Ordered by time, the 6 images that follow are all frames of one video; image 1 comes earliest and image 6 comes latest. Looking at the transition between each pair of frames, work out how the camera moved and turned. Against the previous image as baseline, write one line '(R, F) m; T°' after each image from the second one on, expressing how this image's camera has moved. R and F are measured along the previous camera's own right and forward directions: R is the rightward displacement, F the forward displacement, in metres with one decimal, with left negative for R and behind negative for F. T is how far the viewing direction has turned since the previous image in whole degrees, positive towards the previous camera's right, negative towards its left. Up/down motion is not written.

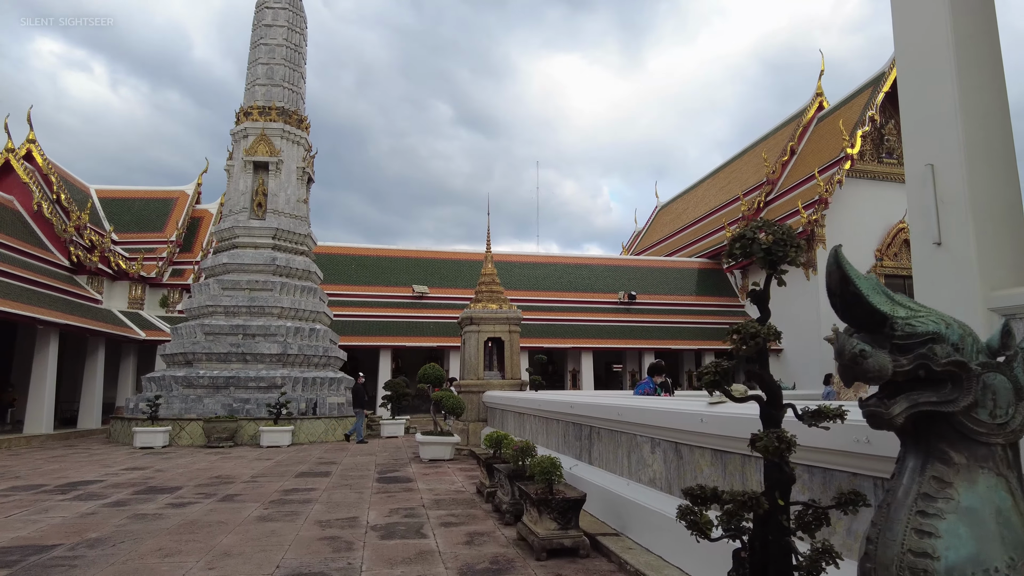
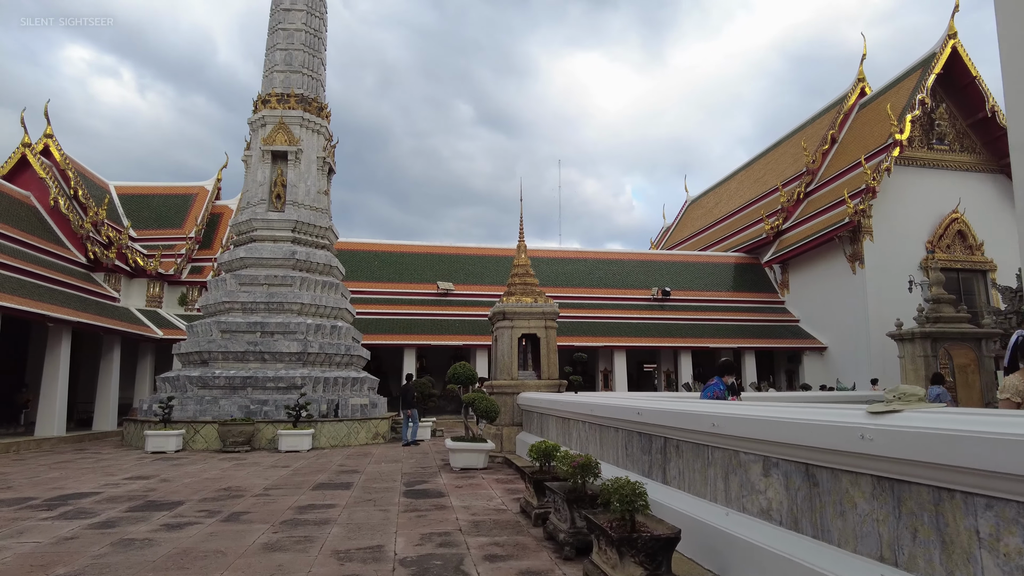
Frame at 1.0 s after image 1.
(-0.2, +0.9) m; -2°
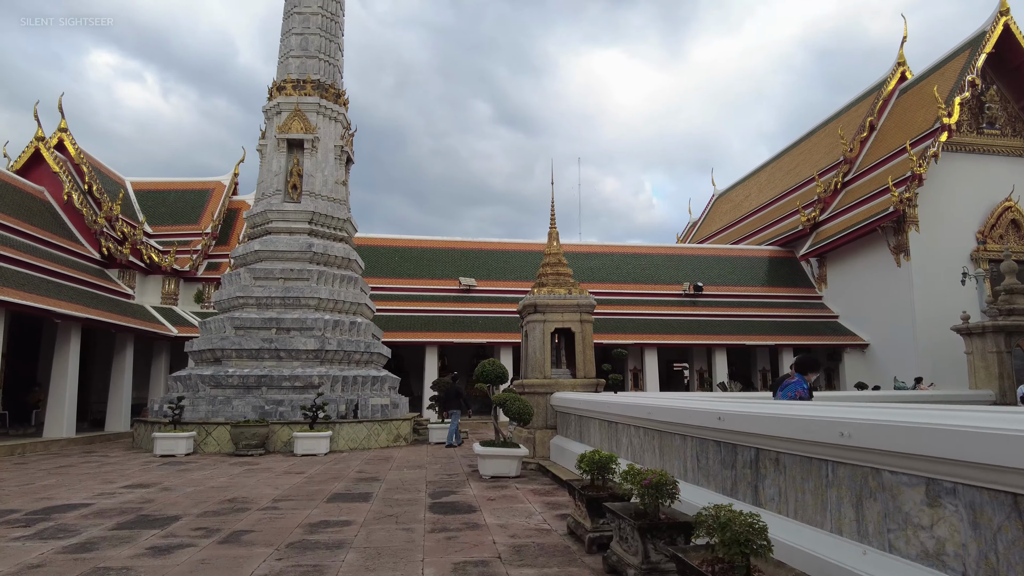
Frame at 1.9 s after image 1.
(-0.2, +0.8) m; -2°
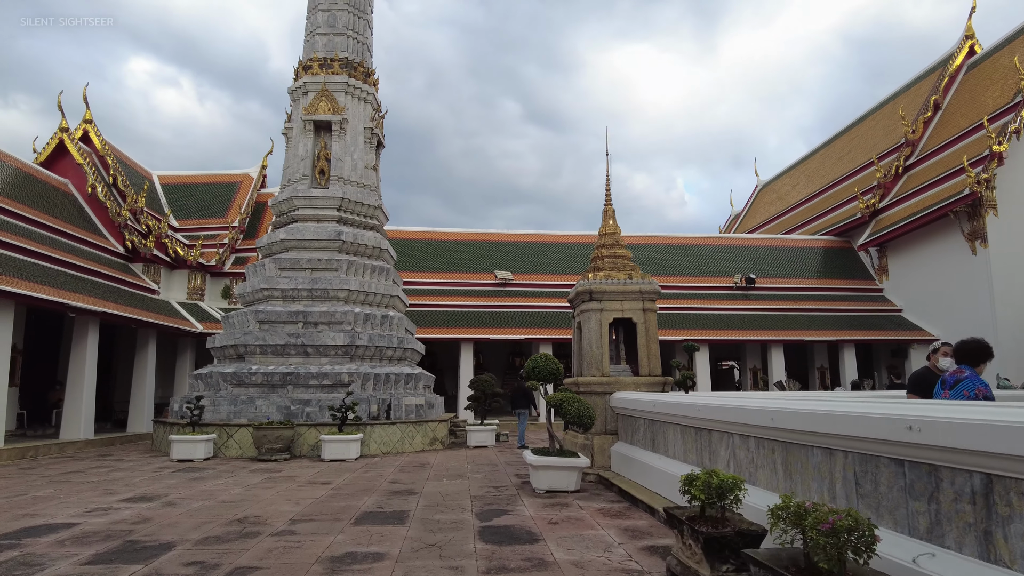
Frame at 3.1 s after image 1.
(-0.3, +1.1) m; -3°
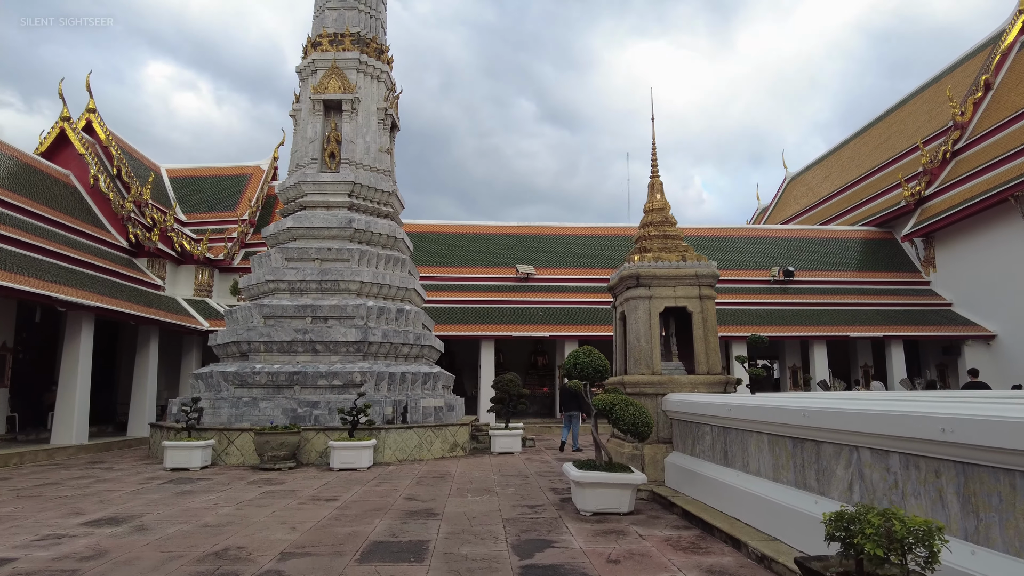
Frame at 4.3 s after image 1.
(-0.2, +1.1) m; -1°
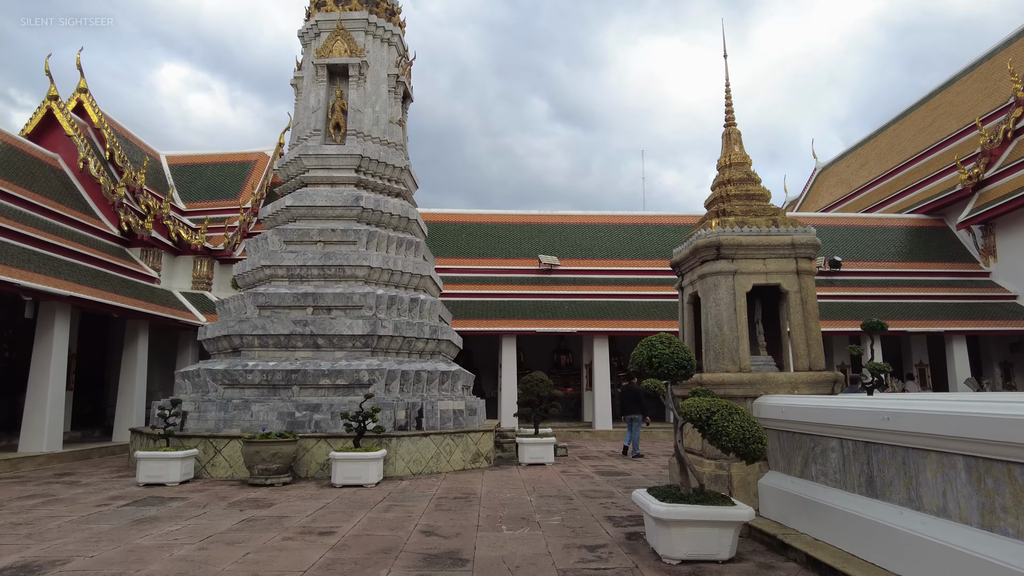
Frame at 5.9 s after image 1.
(-0.3, +1.4) m; -1°
